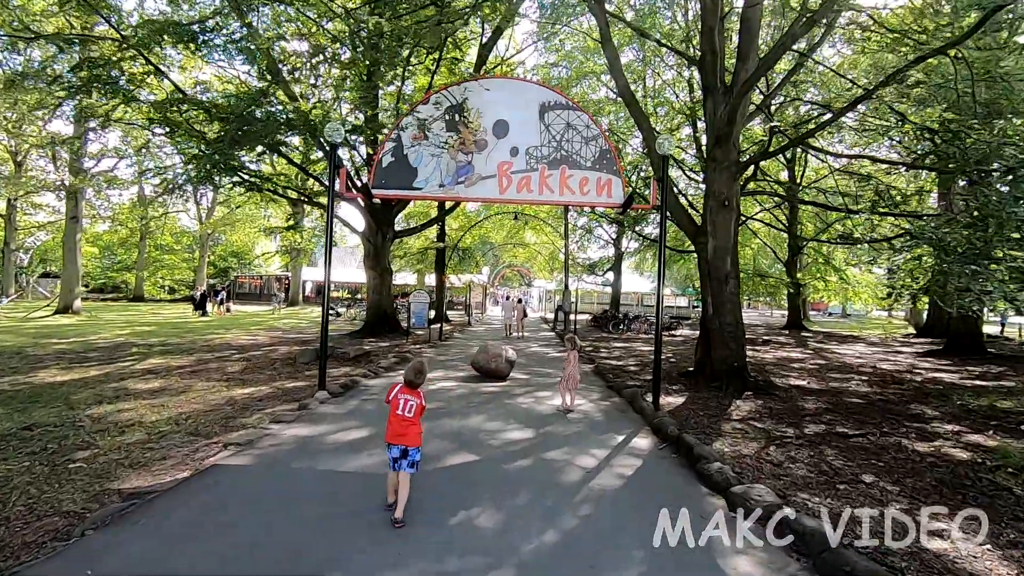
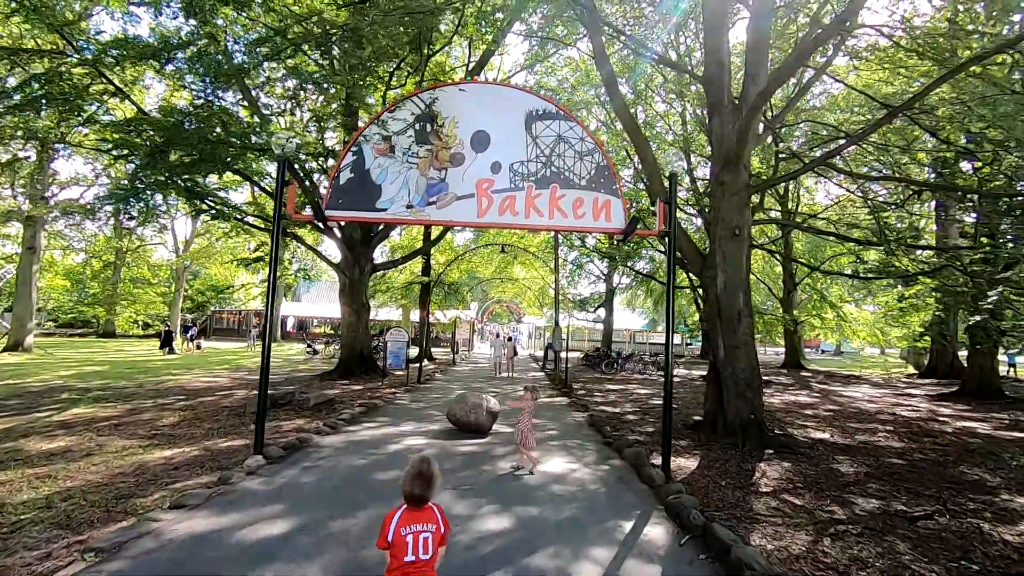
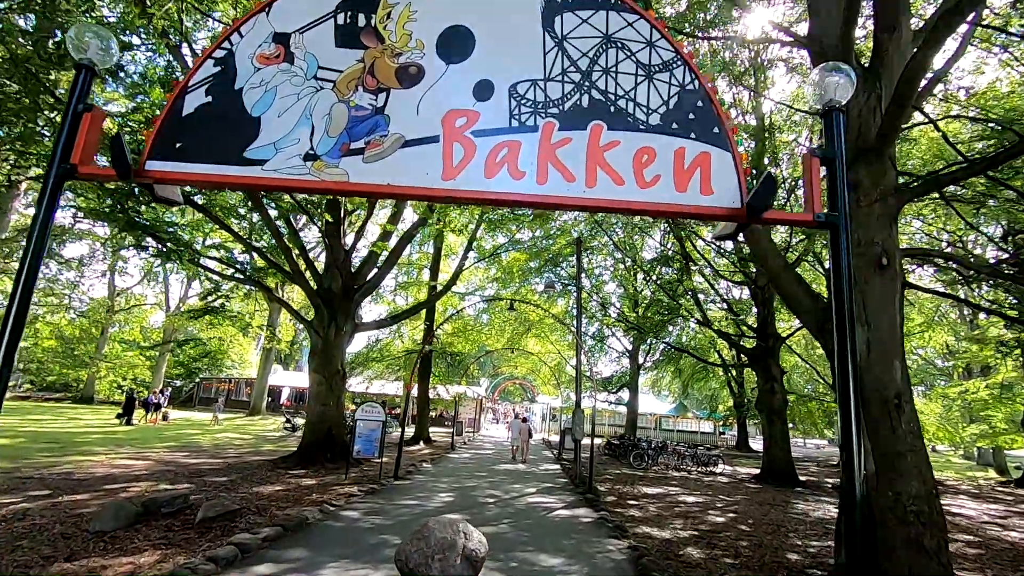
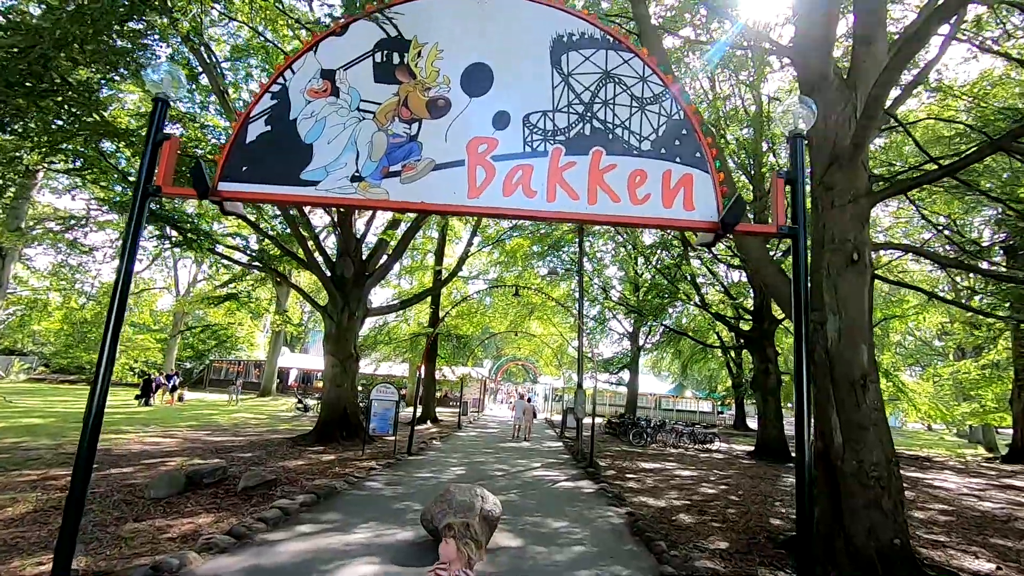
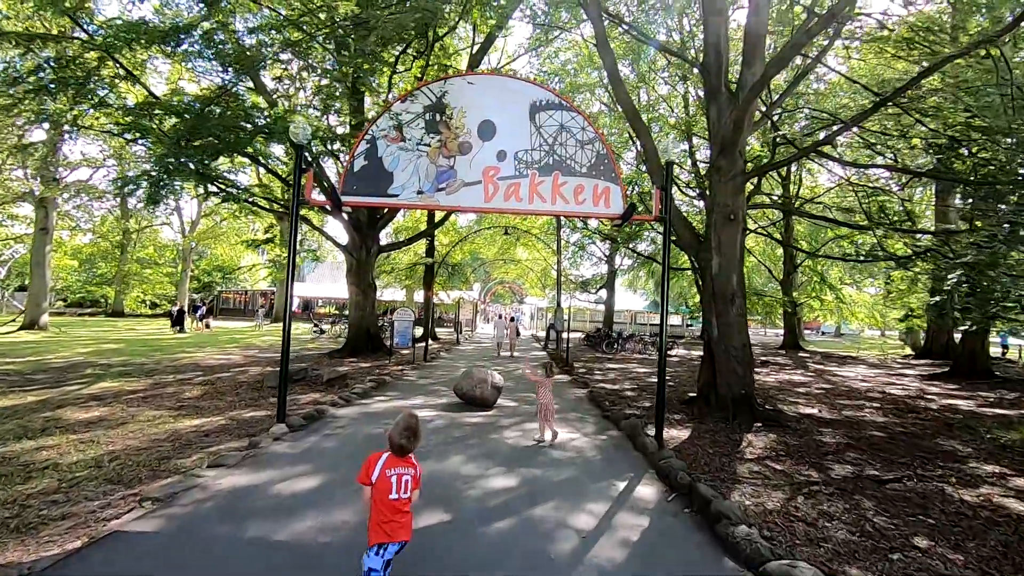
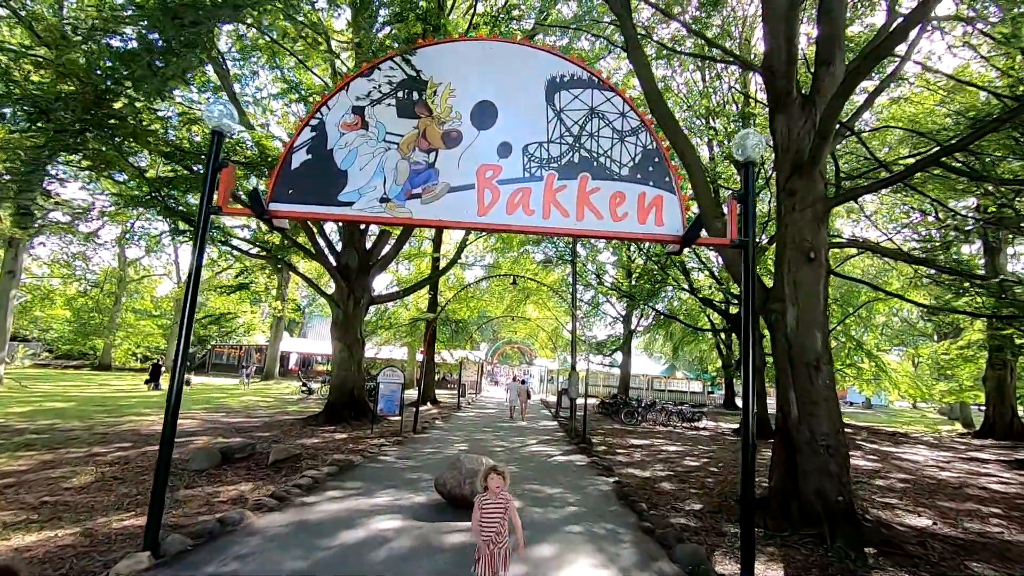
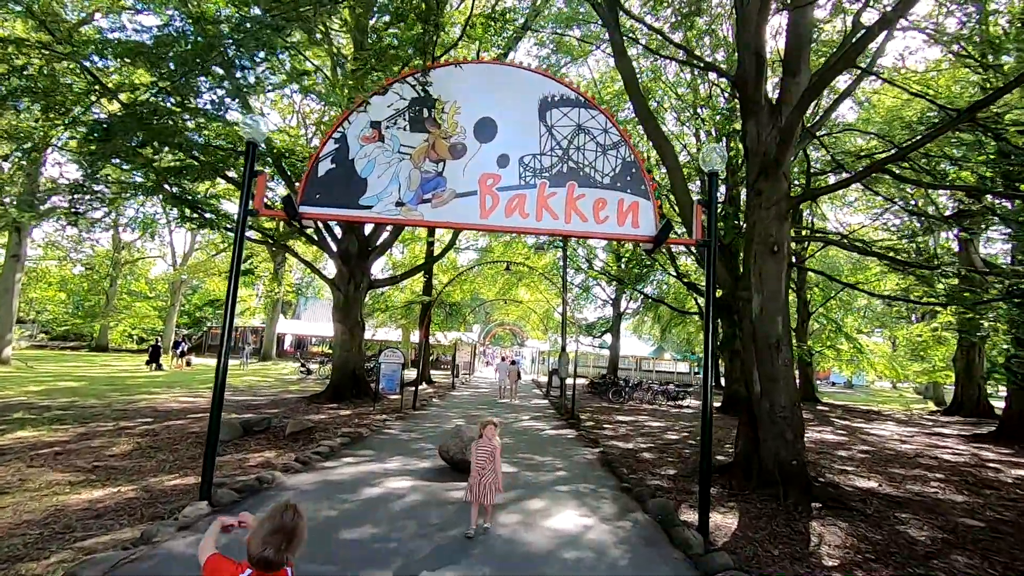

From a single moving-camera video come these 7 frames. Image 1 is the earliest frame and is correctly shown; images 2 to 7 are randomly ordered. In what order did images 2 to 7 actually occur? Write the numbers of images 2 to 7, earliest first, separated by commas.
5, 2, 7, 6, 4, 3
